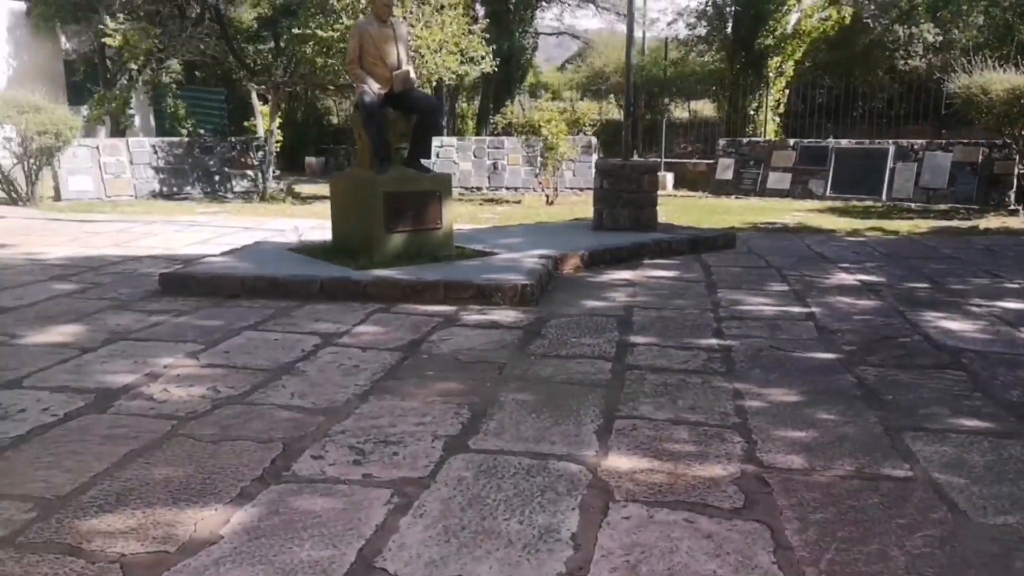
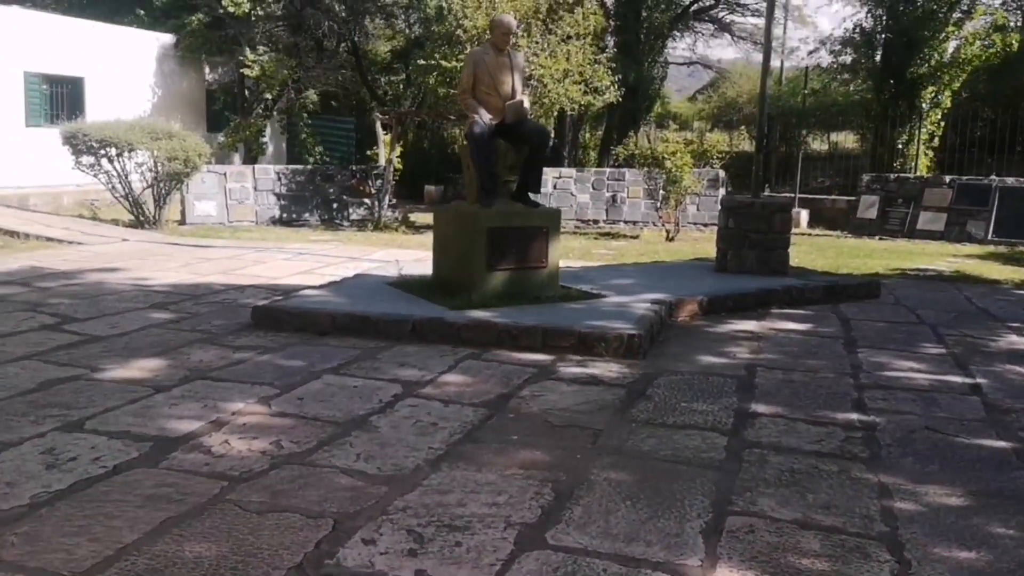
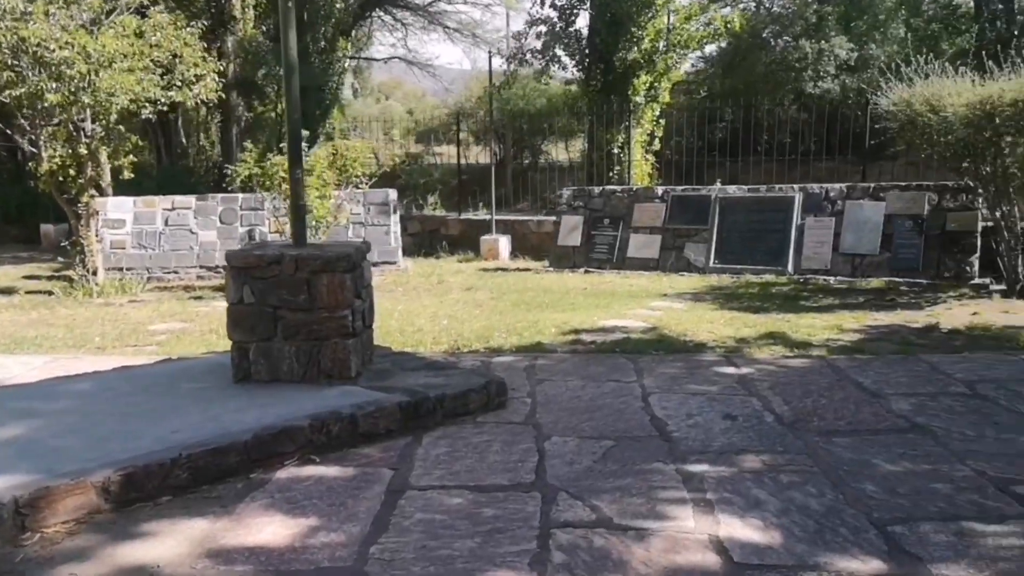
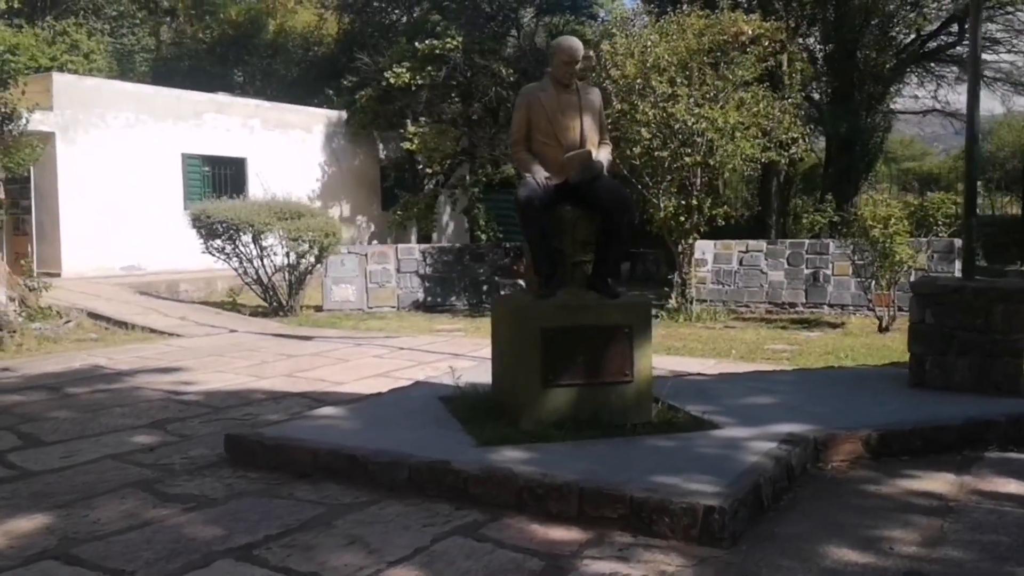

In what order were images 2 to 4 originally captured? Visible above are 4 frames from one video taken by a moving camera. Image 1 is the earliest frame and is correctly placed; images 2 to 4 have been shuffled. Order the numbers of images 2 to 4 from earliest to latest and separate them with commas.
2, 4, 3
